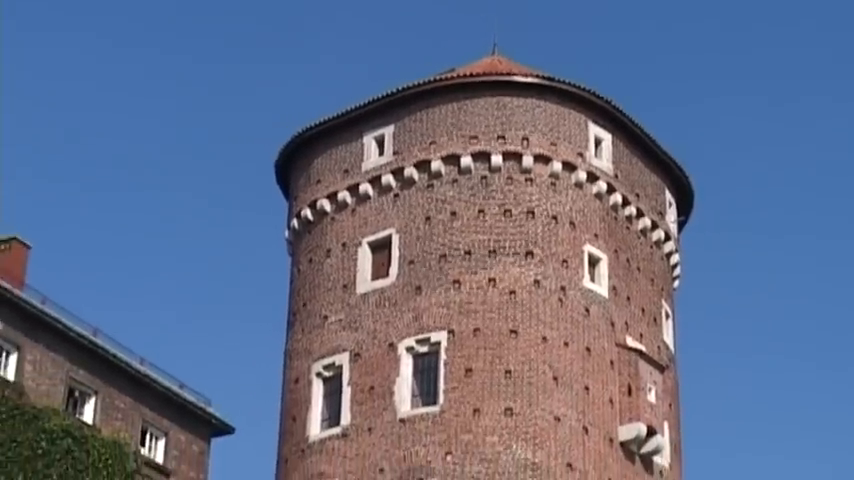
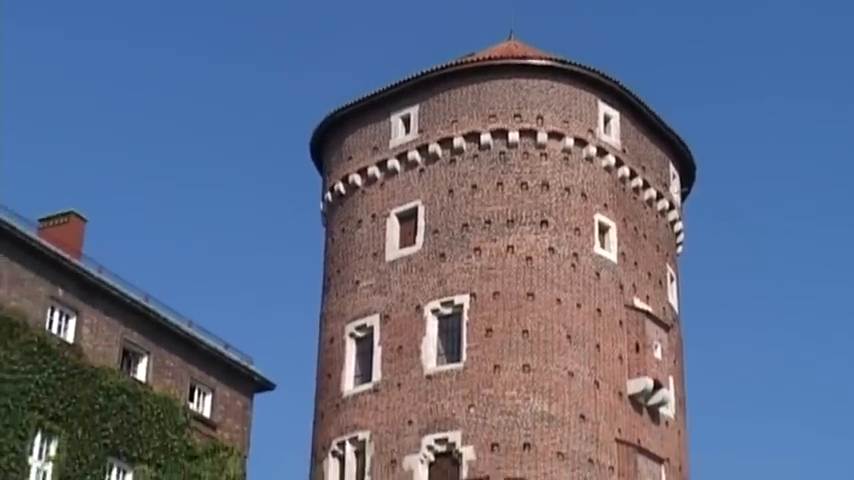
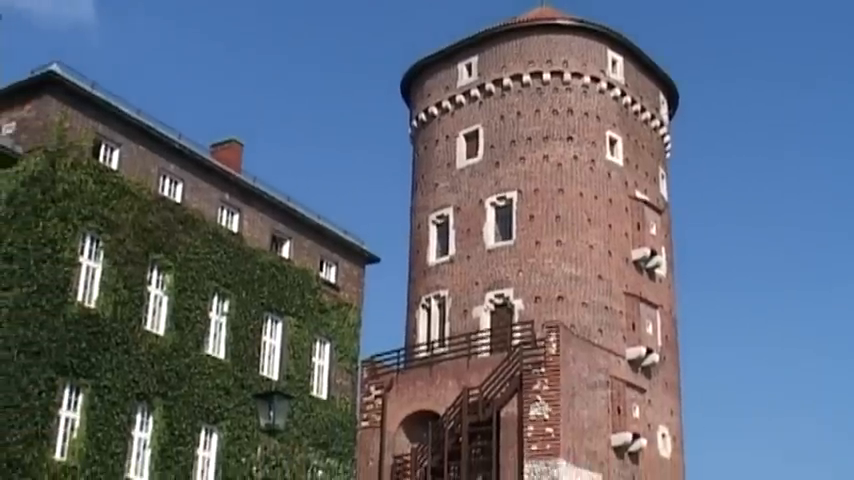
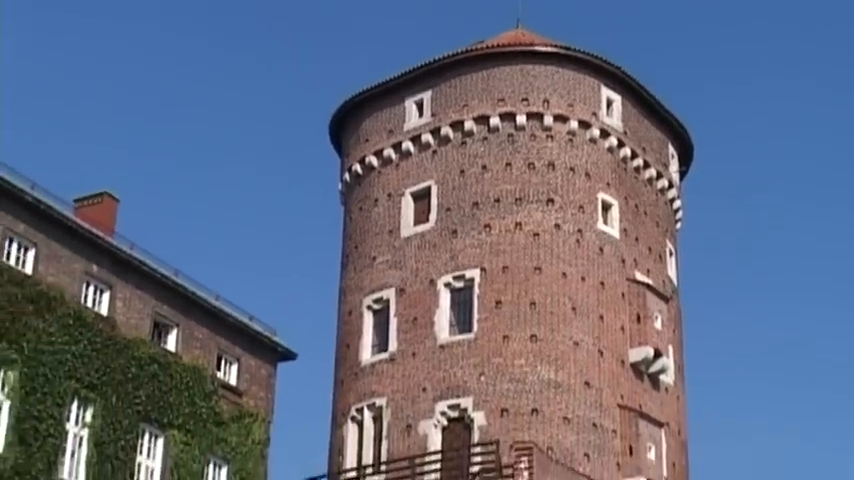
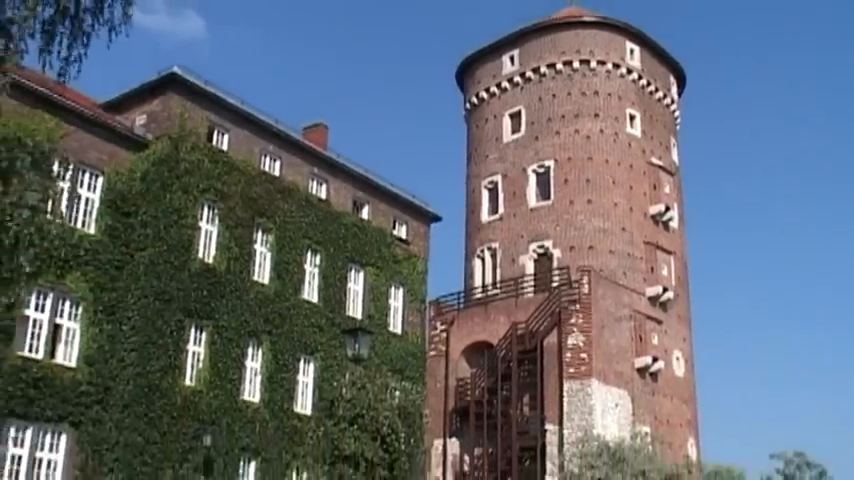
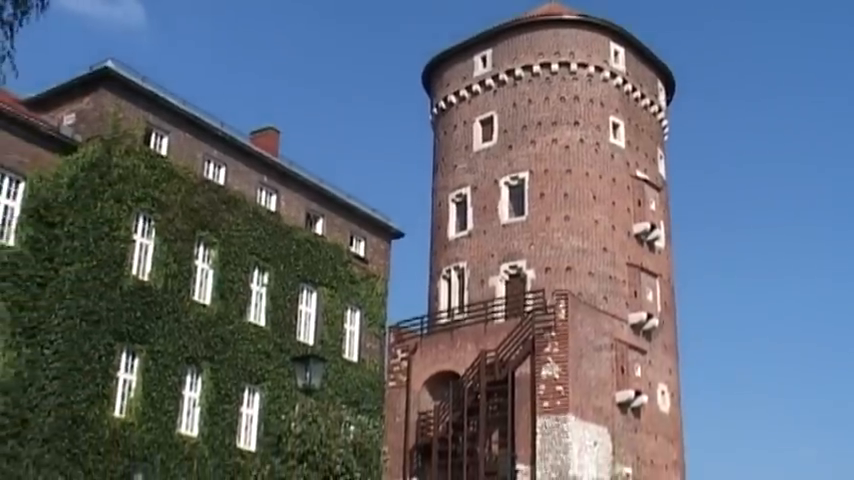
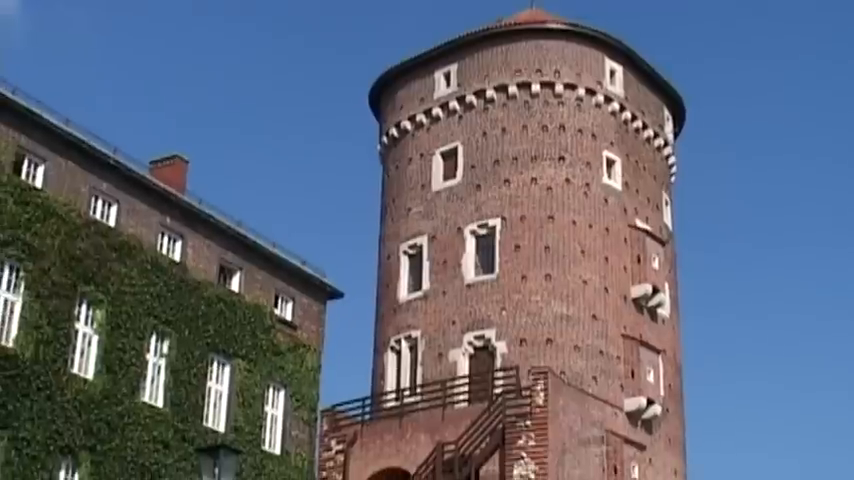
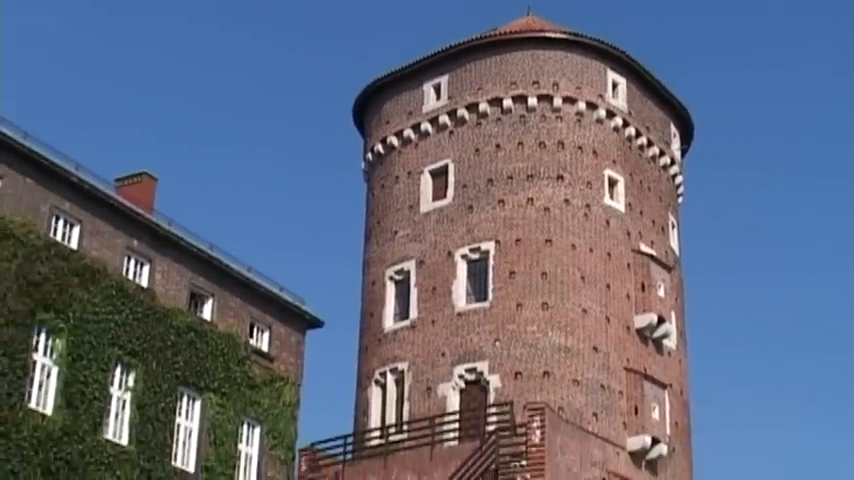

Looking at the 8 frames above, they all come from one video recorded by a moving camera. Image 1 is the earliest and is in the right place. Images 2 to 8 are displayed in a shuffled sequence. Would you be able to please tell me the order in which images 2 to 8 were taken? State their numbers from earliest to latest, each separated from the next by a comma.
2, 4, 8, 7, 3, 6, 5
